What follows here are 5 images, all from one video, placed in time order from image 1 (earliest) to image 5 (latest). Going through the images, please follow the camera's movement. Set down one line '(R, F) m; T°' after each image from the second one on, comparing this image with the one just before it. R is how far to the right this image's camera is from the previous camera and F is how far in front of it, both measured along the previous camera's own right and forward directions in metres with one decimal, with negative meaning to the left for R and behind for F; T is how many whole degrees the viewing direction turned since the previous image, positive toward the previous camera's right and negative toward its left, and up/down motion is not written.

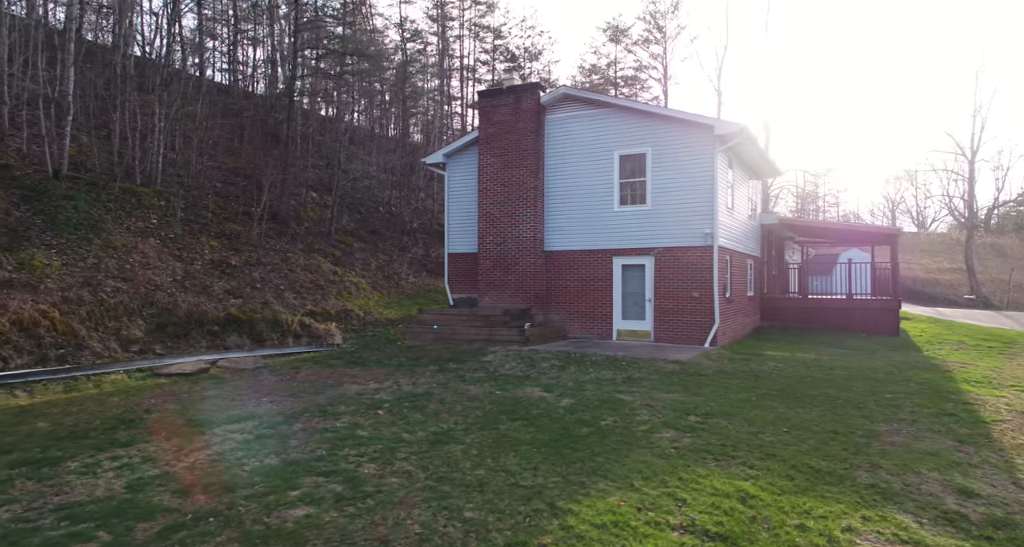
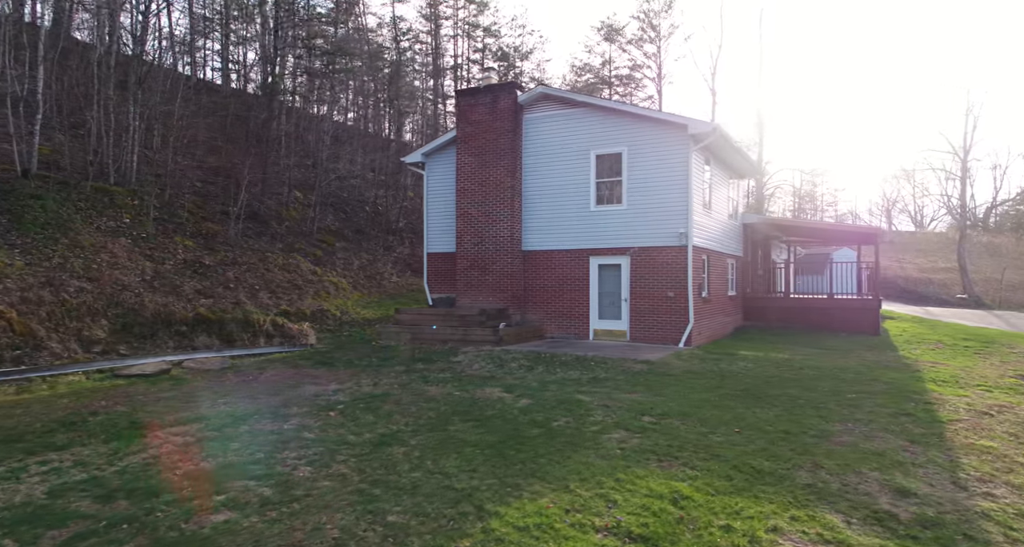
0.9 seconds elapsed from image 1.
(+0.4, 0.0) m; +1°
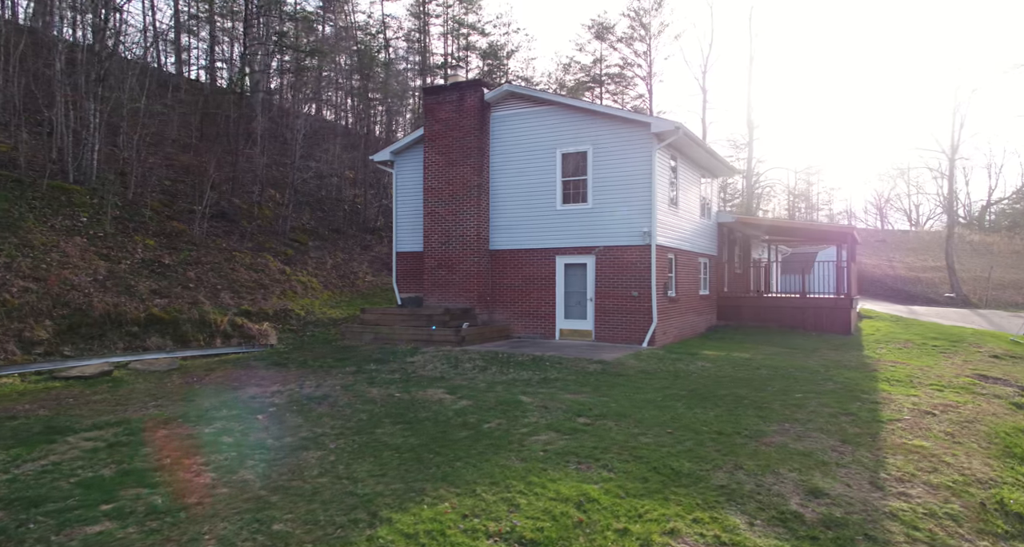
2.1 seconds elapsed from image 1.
(+0.6, +0.1) m; +1°
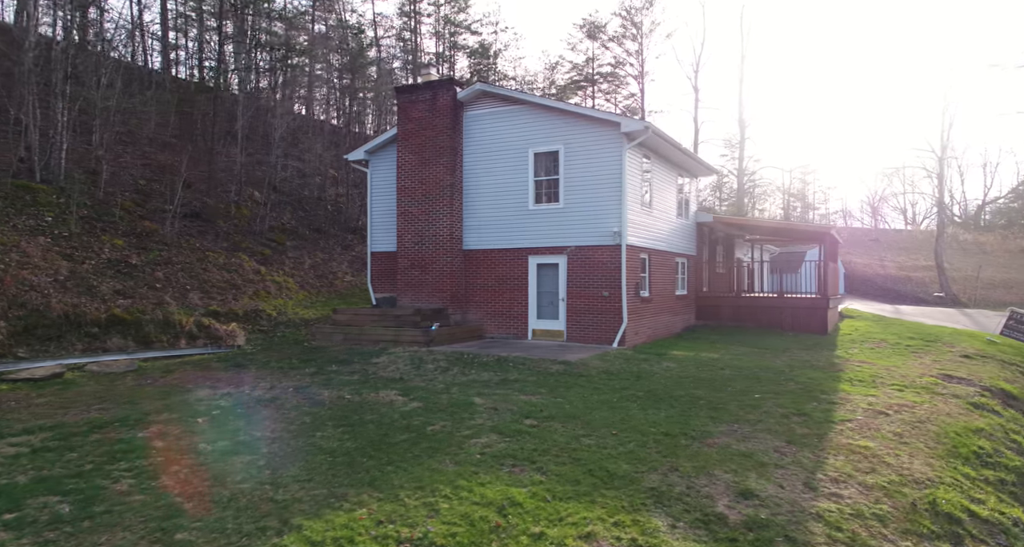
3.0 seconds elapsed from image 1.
(+0.4, 0.0) m; +1°
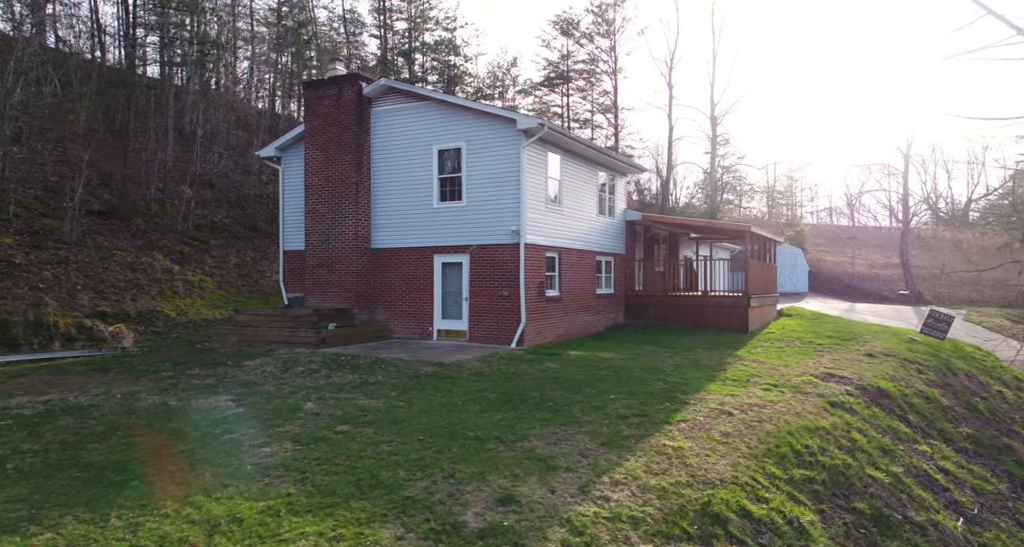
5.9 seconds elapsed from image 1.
(+1.5, +0.1) m; +3°
